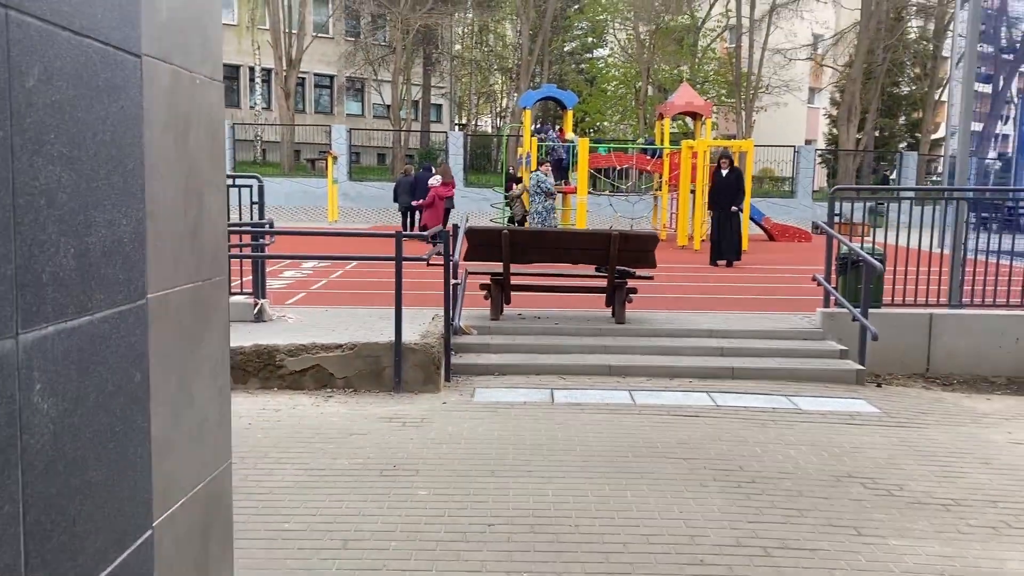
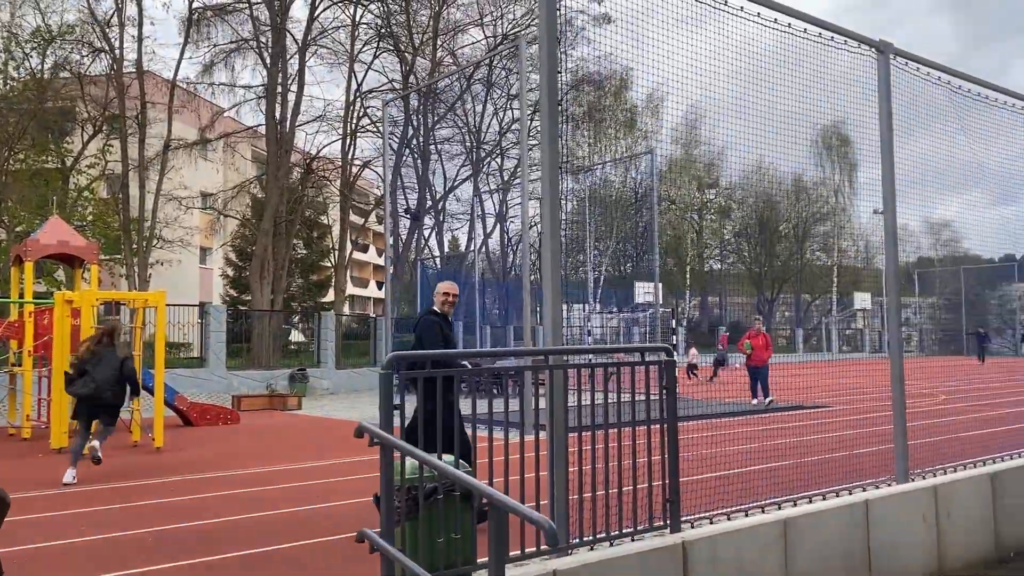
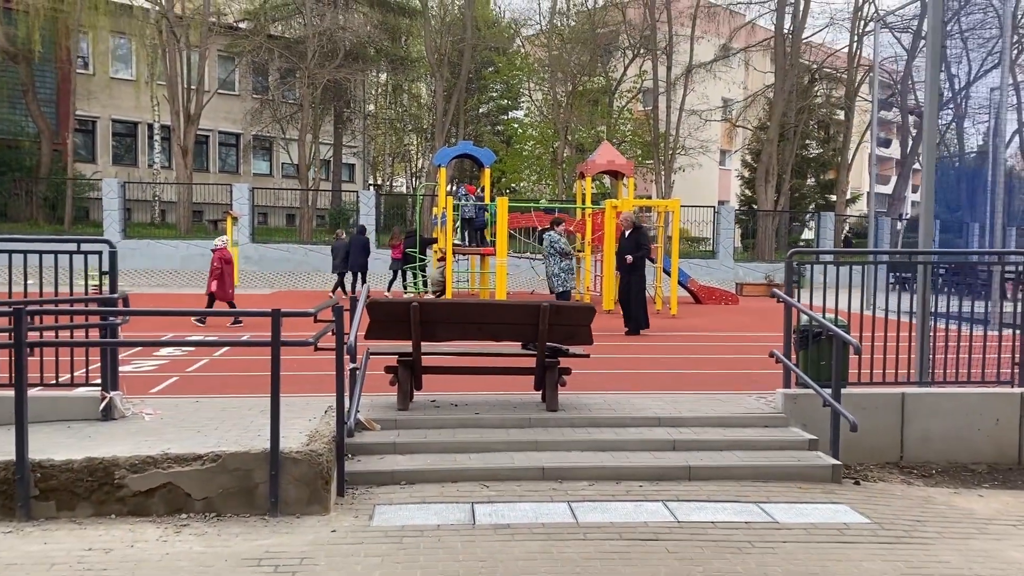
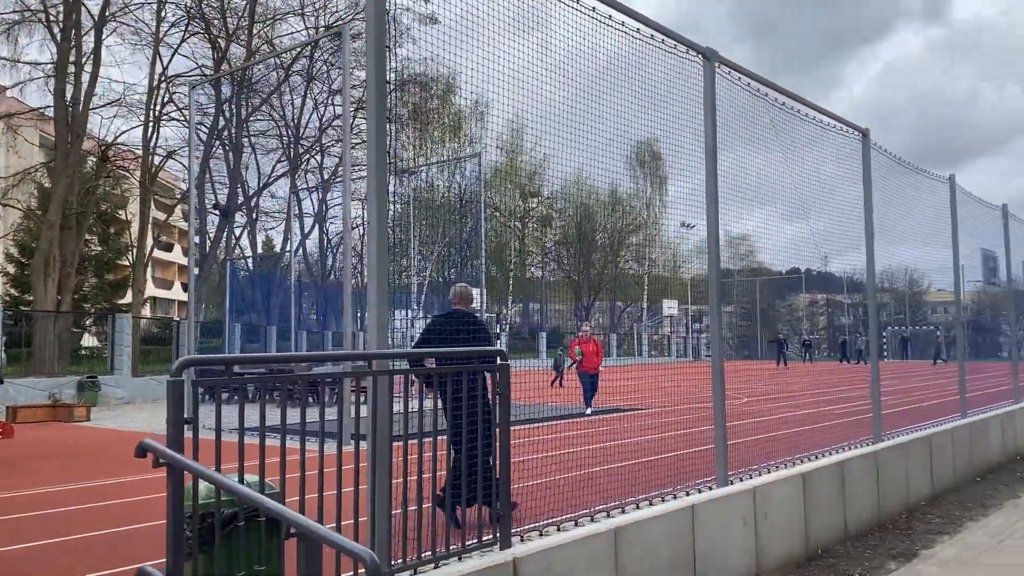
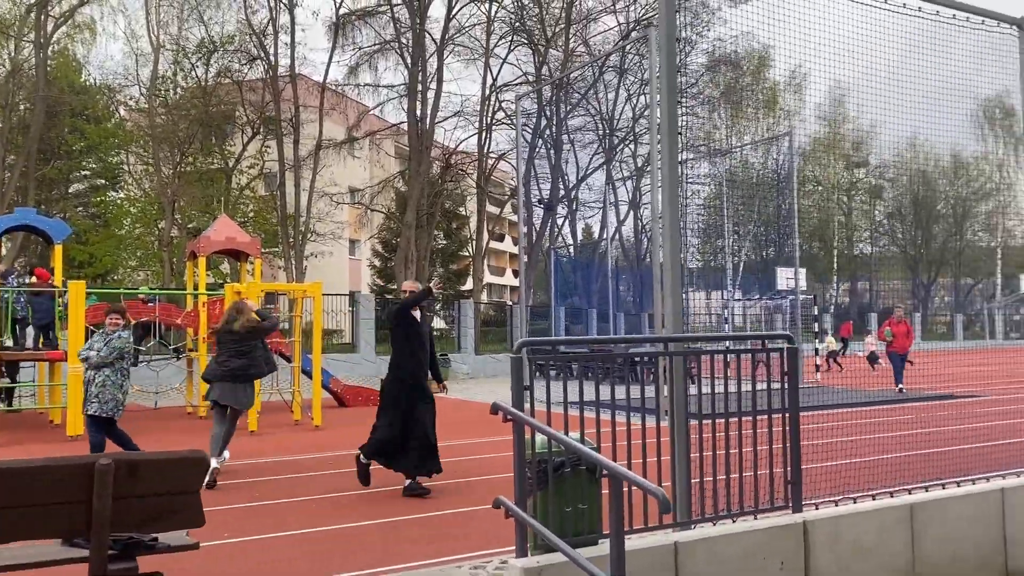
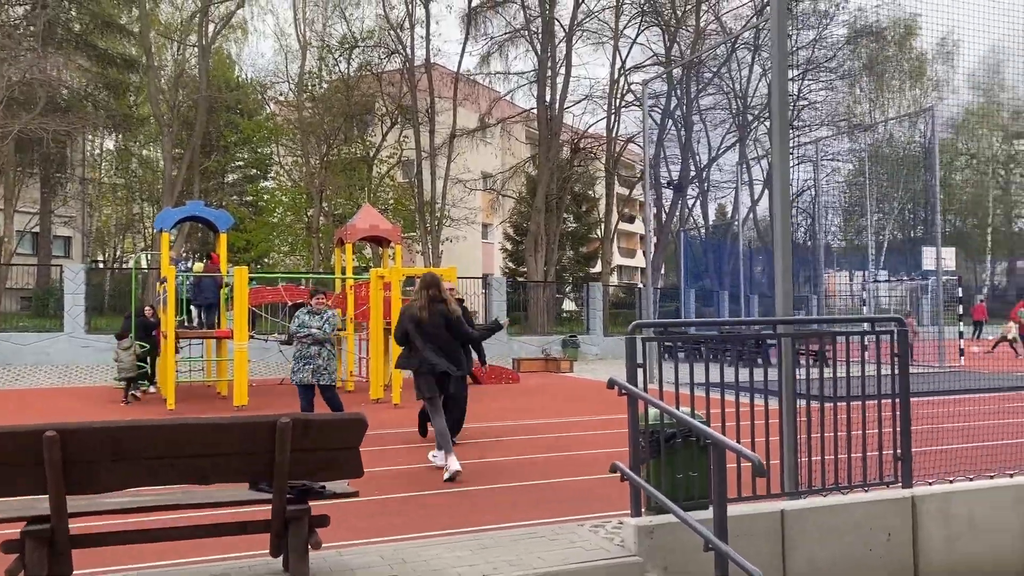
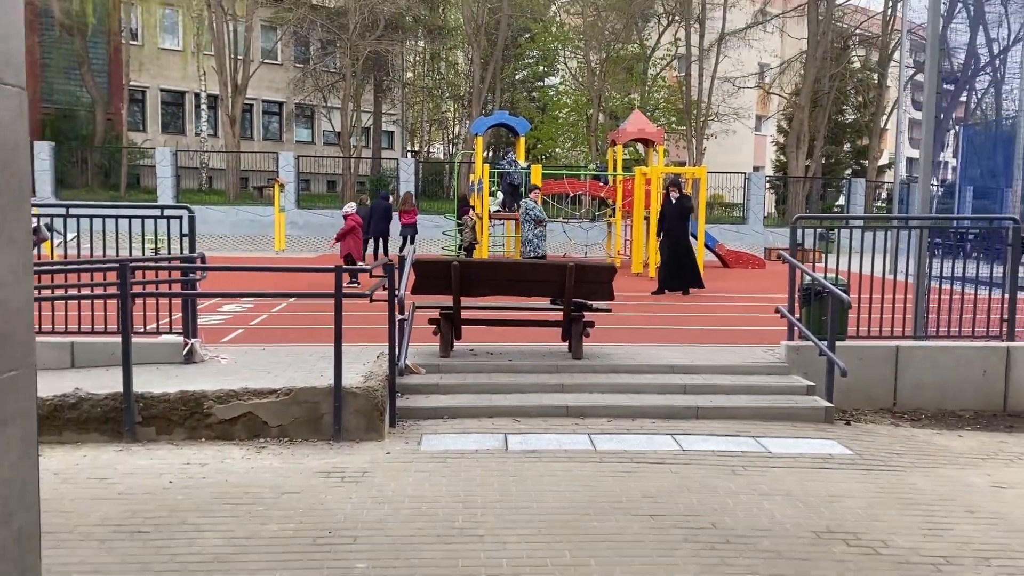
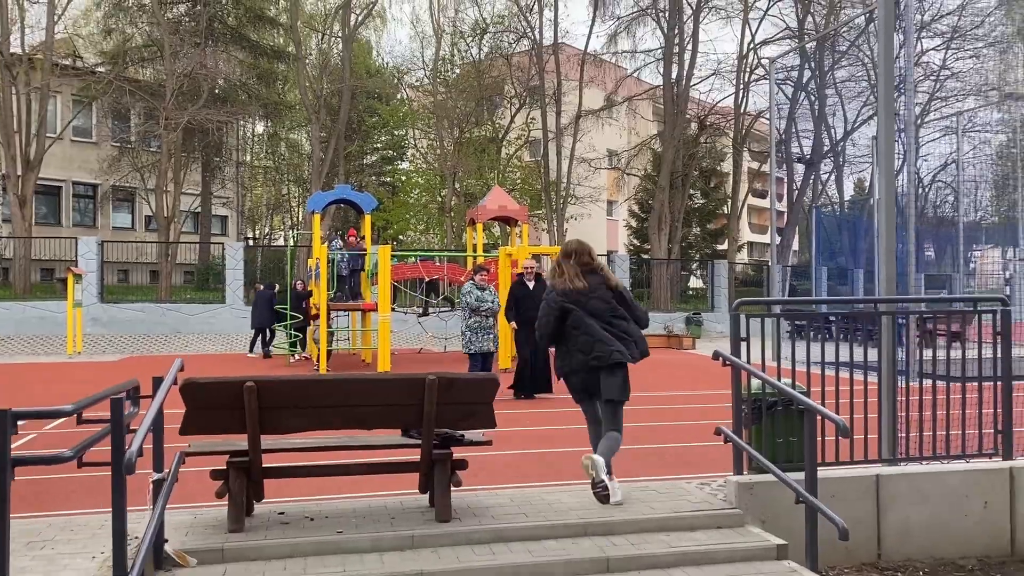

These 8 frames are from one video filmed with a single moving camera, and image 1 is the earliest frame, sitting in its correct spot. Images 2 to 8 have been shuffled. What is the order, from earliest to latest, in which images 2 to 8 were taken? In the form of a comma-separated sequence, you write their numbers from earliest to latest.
7, 3, 8, 6, 5, 2, 4
